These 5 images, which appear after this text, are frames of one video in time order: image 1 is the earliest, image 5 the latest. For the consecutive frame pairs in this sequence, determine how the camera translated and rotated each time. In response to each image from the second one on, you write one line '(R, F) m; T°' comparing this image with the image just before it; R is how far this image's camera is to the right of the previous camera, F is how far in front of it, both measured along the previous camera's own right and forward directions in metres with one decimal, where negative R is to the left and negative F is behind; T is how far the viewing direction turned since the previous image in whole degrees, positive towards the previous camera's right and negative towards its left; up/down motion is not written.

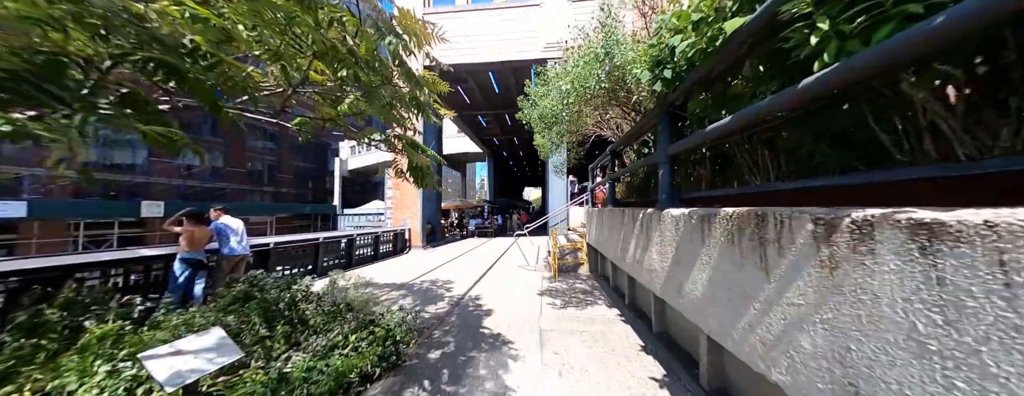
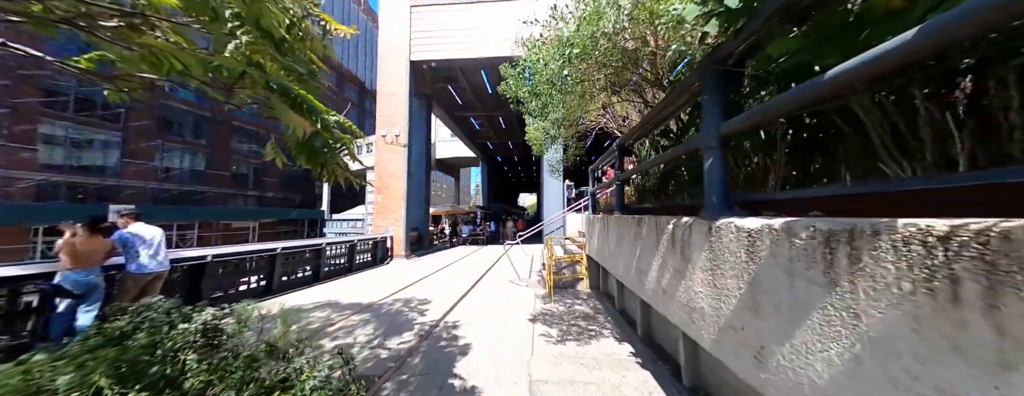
(+0.1, +0.9) m; +1°
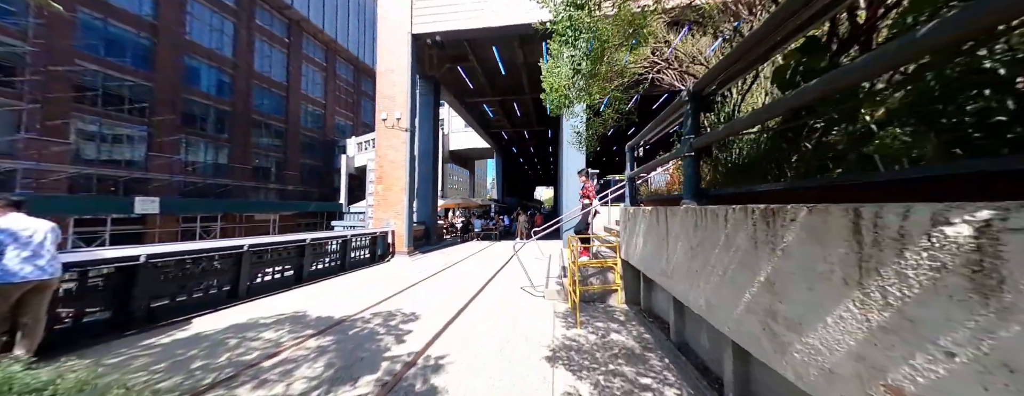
(+0.1, +1.4) m; -3°
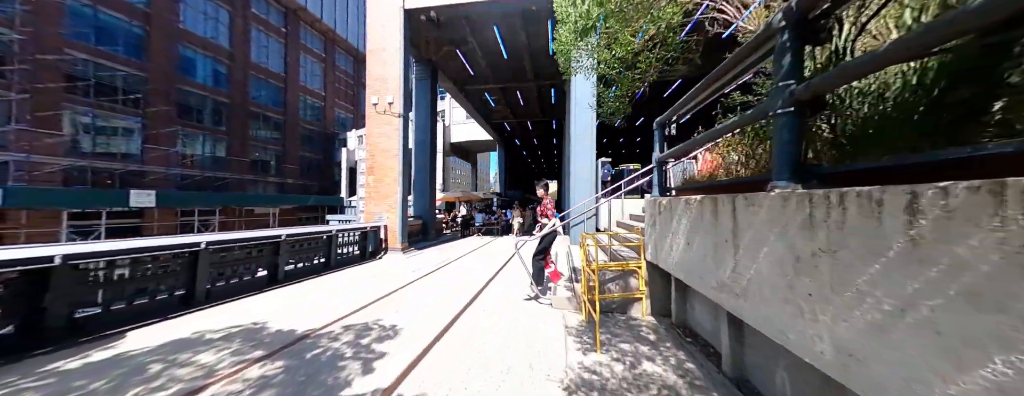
(0.0, +0.8) m; -1°
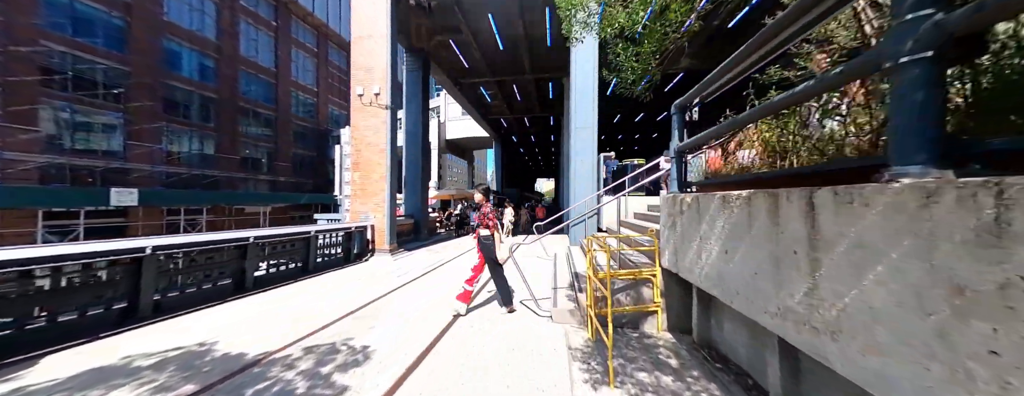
(0.0, +0.6) m; +1°
